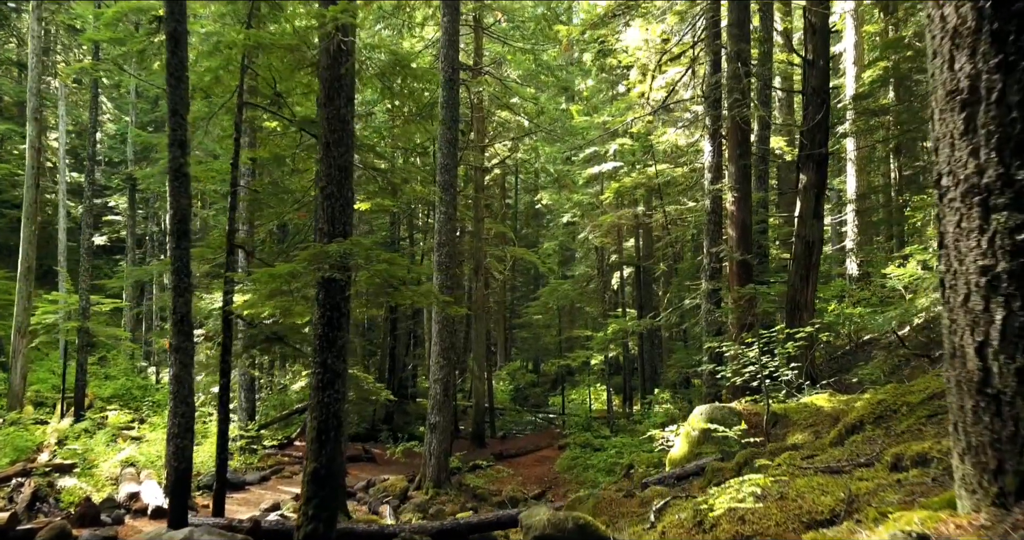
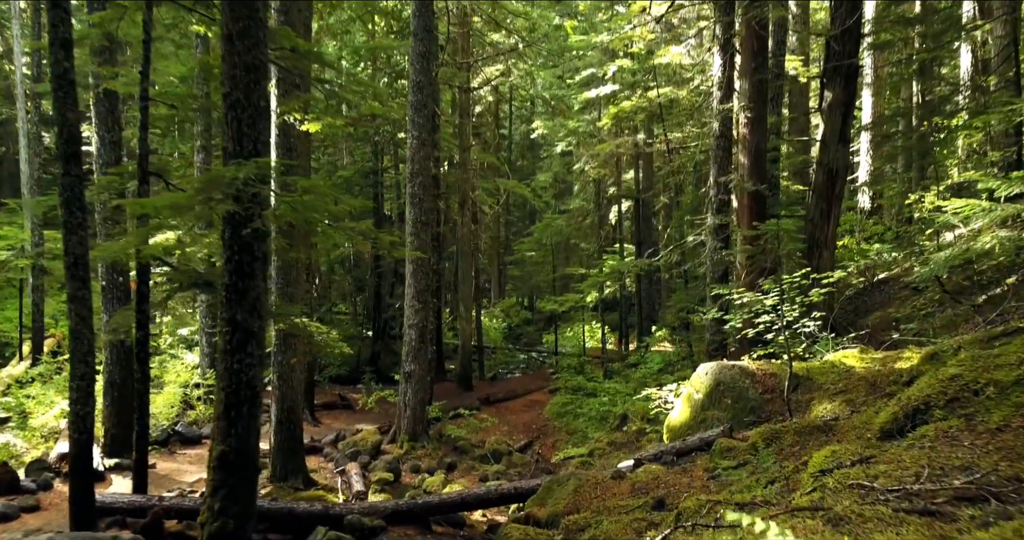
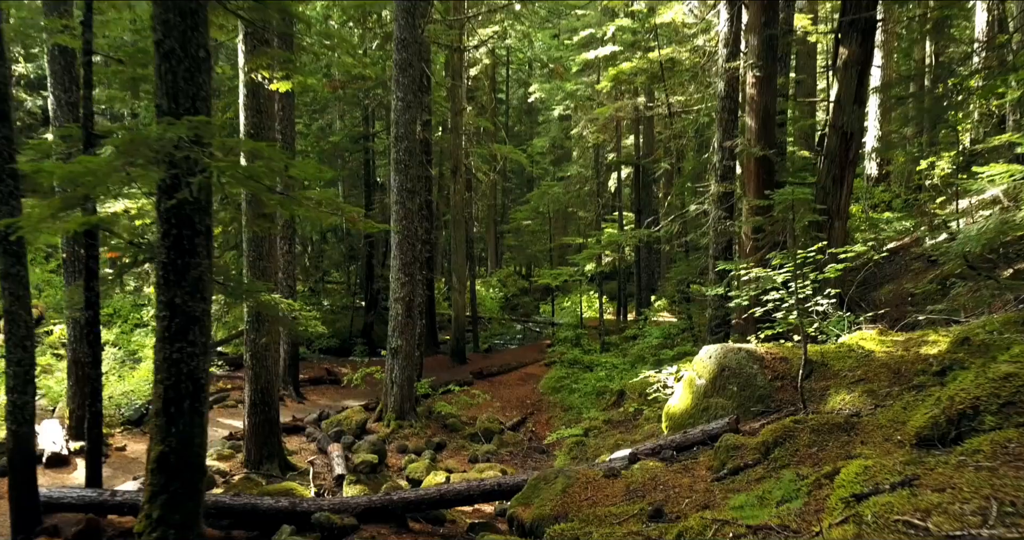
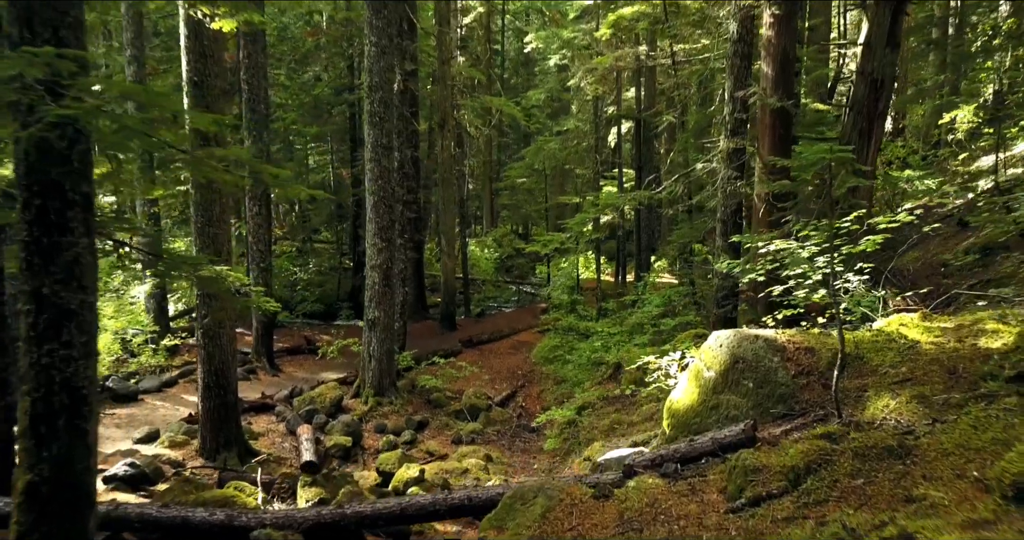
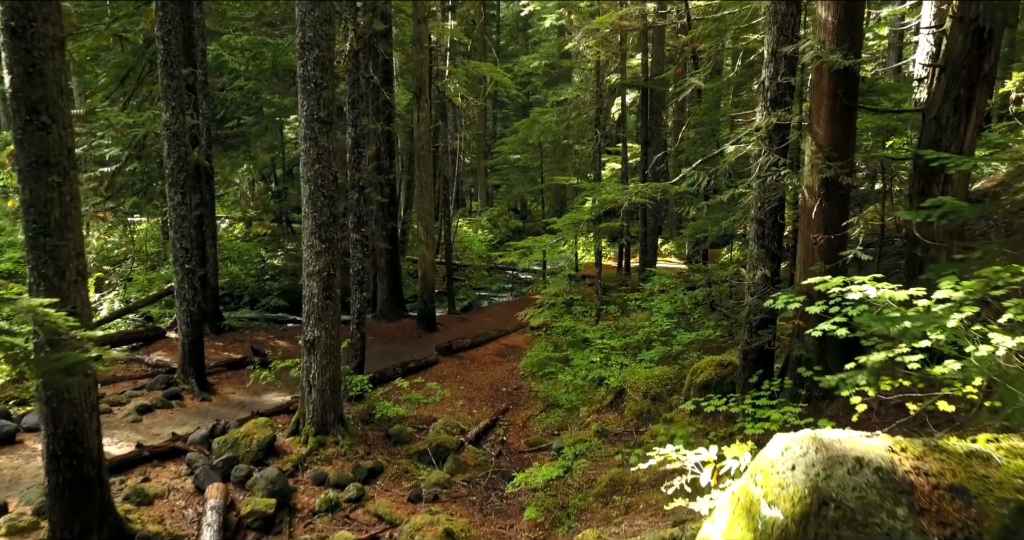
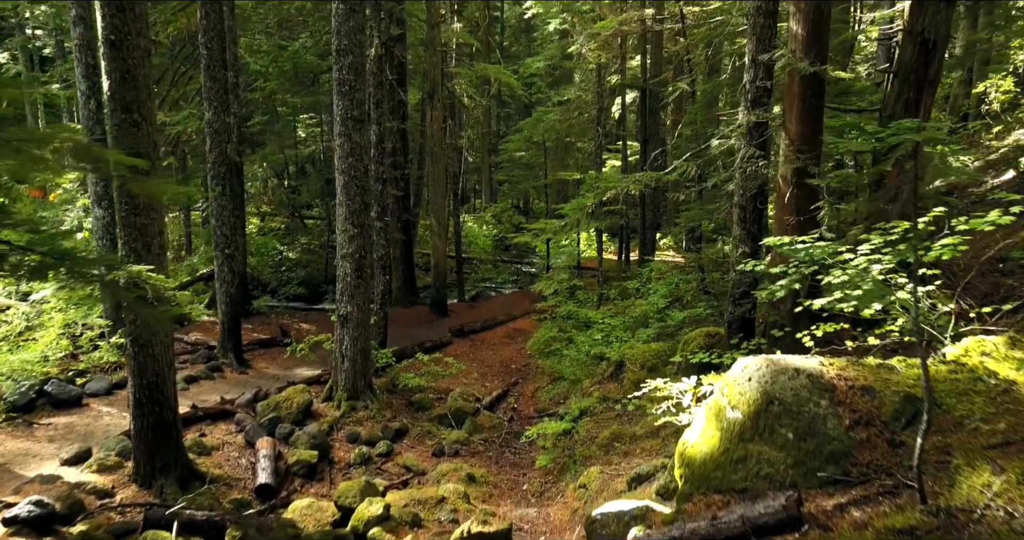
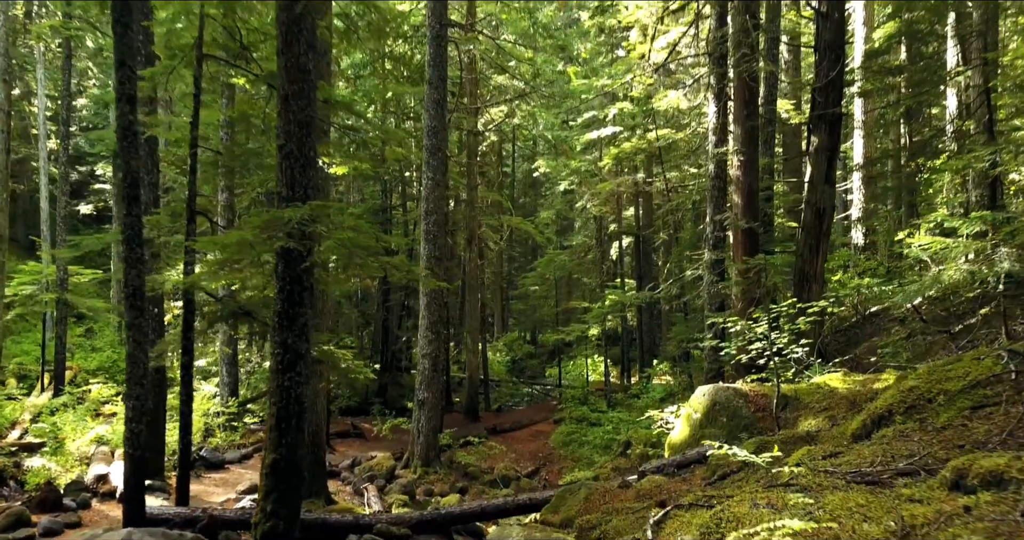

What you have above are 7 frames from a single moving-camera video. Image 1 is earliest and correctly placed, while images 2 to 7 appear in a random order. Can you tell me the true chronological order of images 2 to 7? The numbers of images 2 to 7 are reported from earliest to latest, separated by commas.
7, 2, 3, 4, 6, 5
